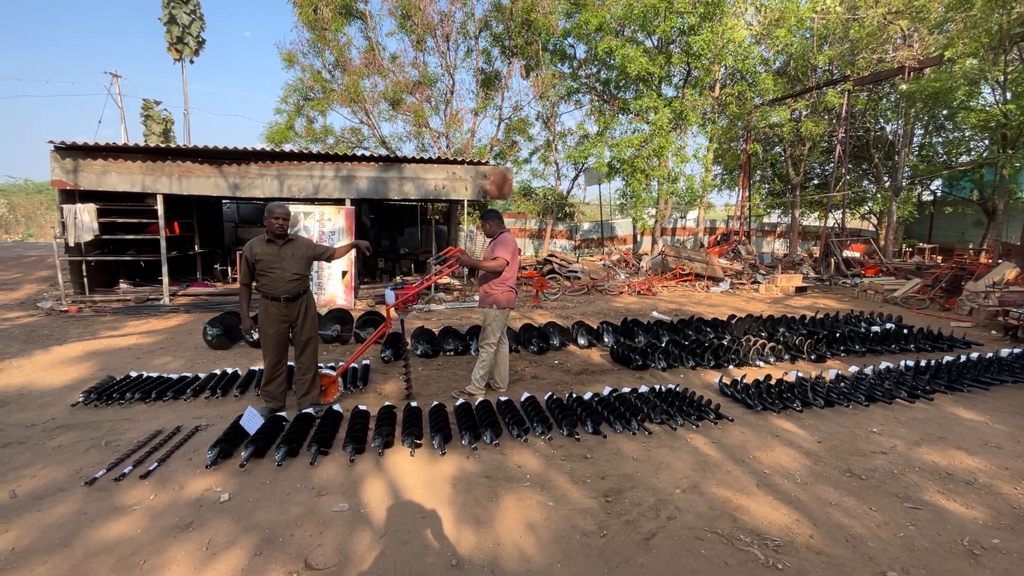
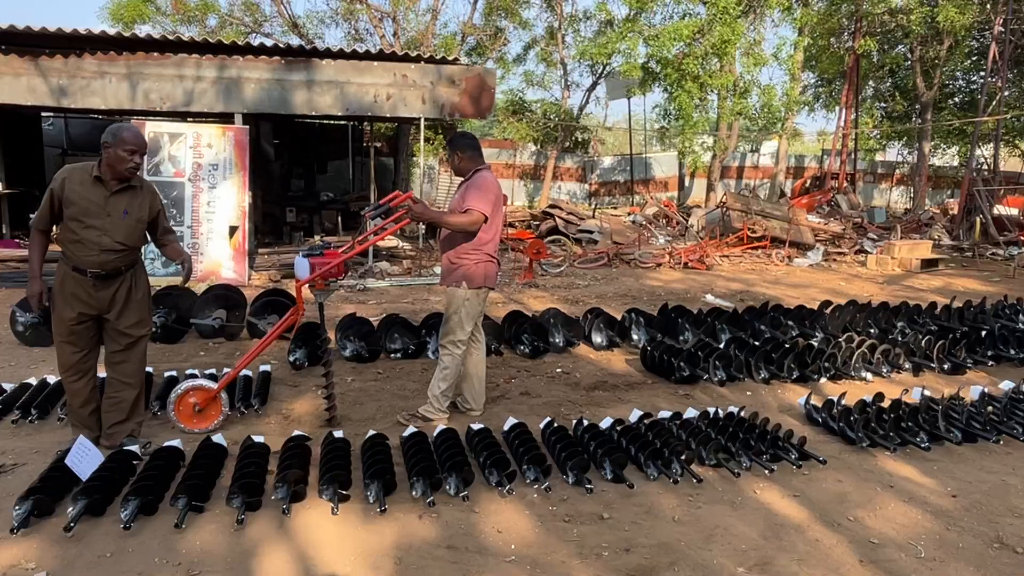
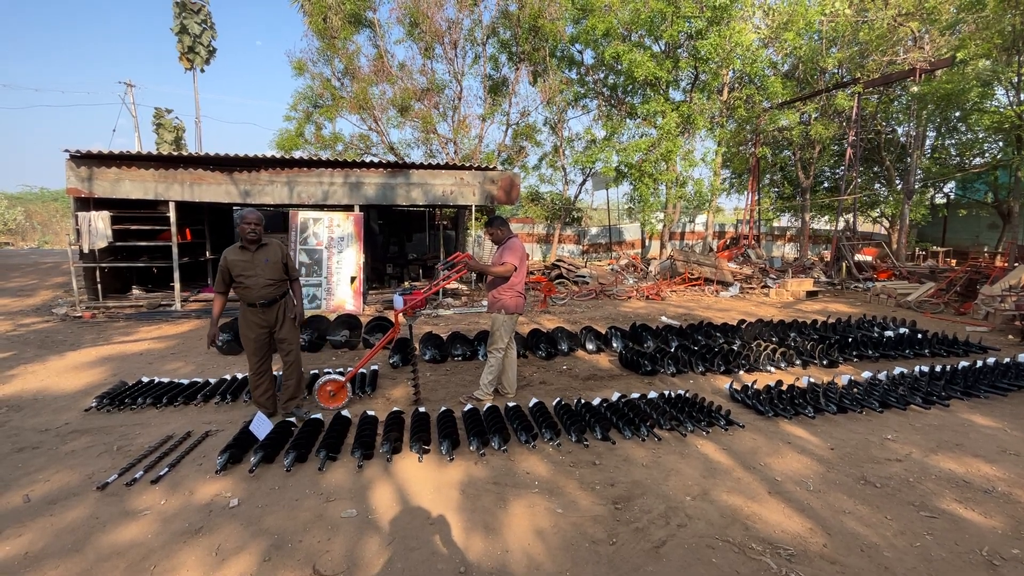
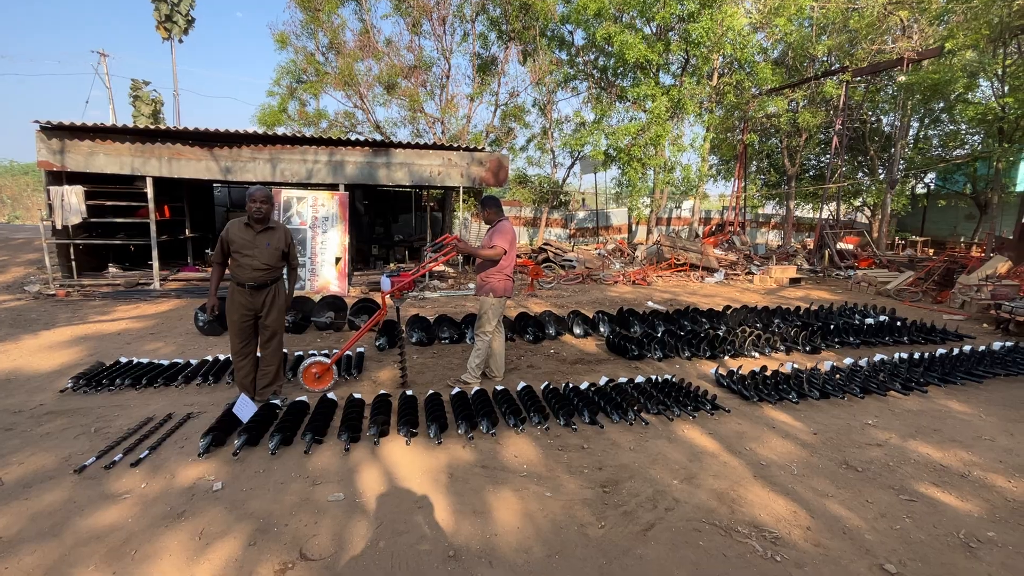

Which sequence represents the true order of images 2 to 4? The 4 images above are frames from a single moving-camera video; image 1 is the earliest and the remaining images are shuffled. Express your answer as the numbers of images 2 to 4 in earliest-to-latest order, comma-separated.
3, 4, 2
